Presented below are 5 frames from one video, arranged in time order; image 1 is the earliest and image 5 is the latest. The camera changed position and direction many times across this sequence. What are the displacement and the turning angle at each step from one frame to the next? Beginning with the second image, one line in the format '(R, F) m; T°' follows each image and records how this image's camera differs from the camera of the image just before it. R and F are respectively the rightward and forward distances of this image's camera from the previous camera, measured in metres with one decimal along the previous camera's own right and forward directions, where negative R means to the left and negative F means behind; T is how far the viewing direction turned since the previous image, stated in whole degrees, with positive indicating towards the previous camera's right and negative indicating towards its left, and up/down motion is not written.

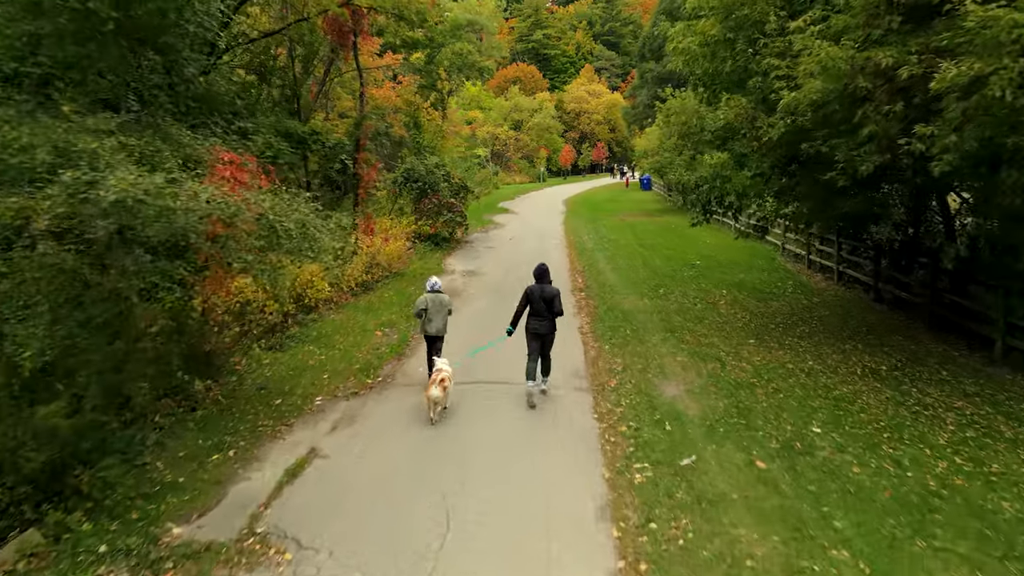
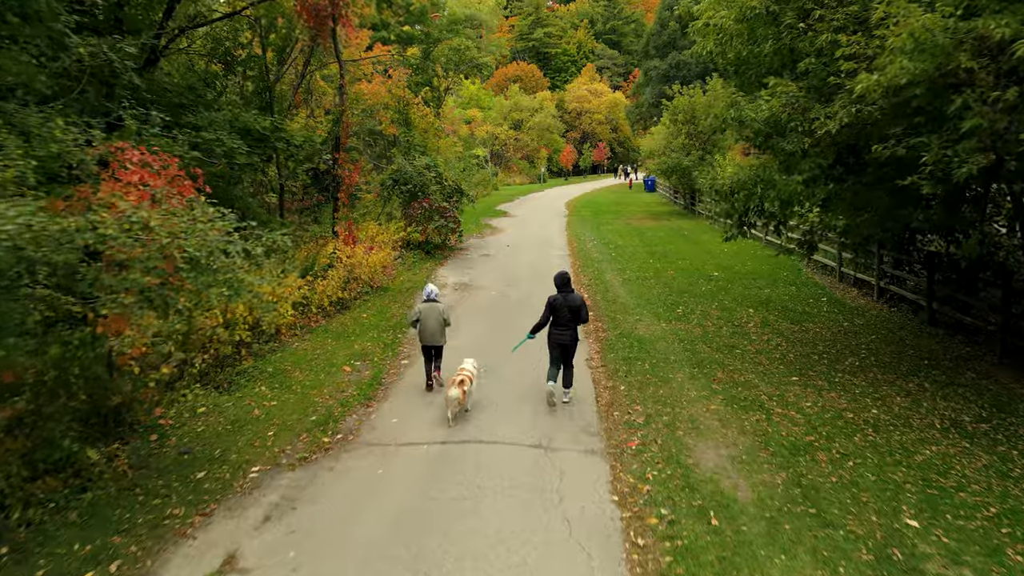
(+0.1, +1.8) m; 0°
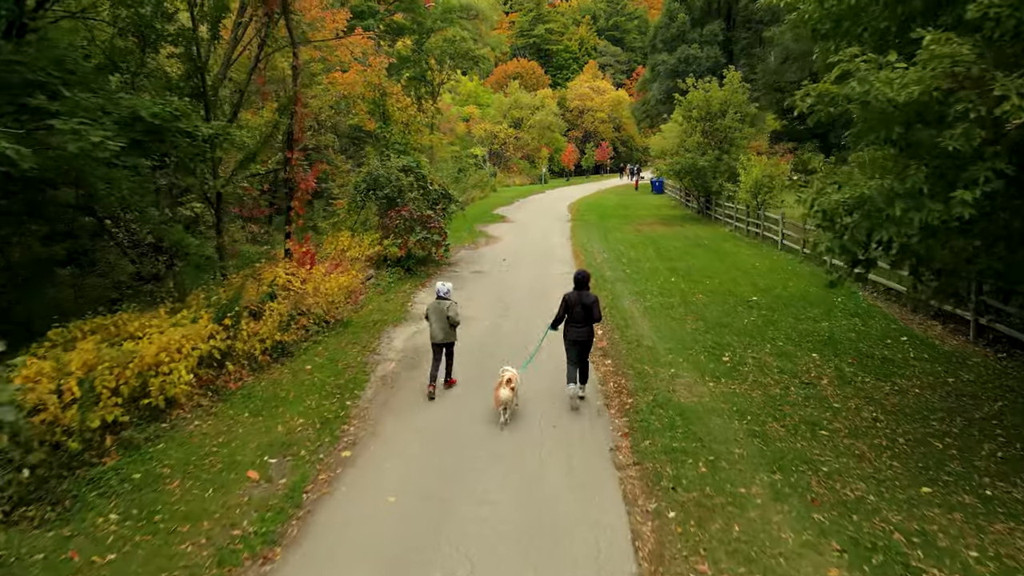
(+0.1, +2.9) m; 0°
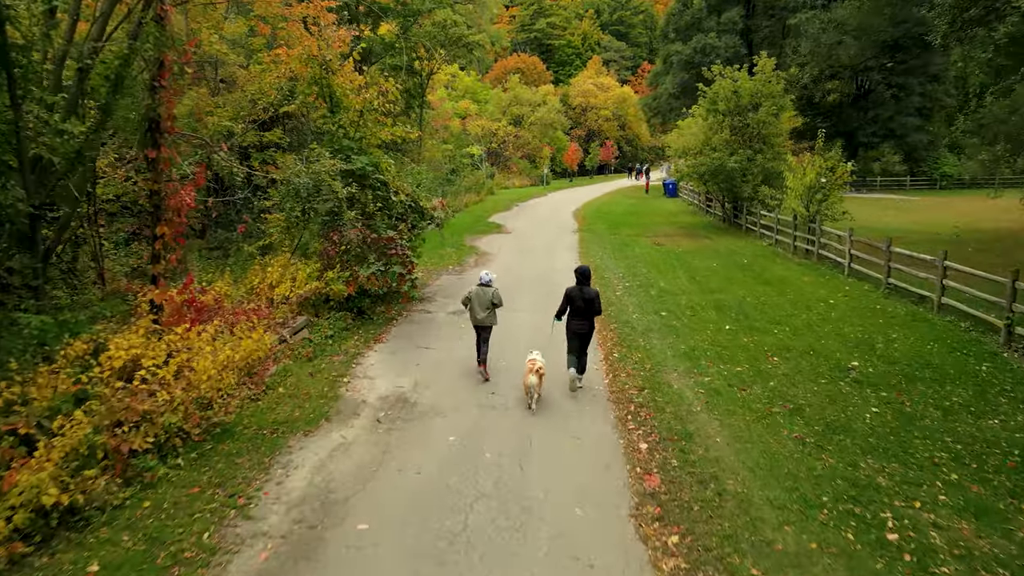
(+0.2, +4.3) m; 0°
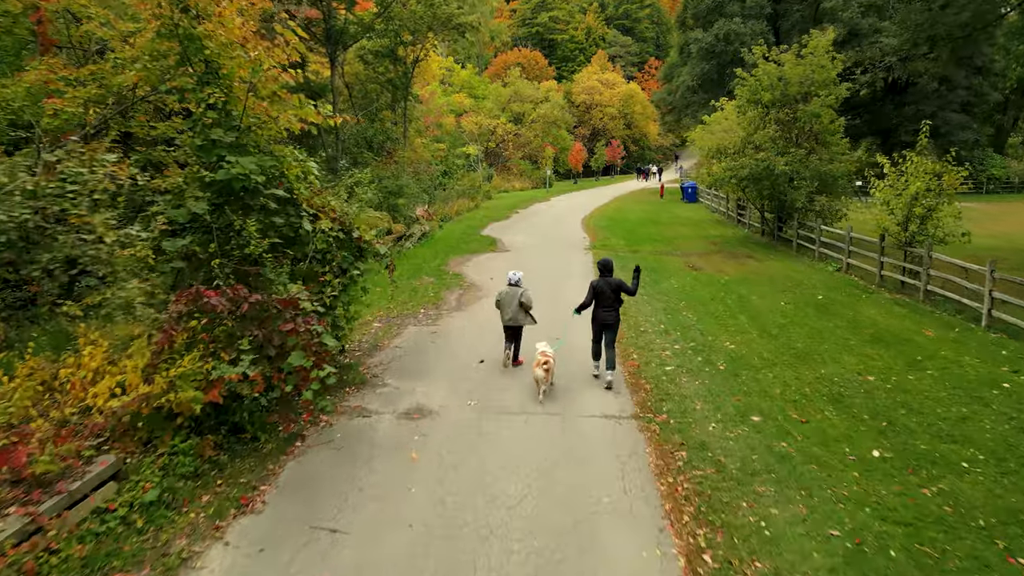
(+0.1, +4.8) m; 0°
